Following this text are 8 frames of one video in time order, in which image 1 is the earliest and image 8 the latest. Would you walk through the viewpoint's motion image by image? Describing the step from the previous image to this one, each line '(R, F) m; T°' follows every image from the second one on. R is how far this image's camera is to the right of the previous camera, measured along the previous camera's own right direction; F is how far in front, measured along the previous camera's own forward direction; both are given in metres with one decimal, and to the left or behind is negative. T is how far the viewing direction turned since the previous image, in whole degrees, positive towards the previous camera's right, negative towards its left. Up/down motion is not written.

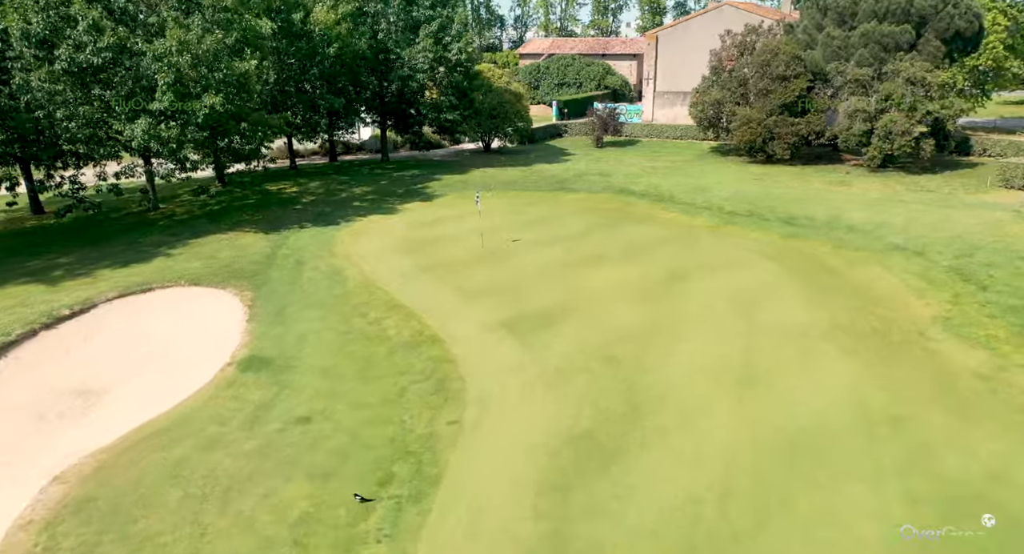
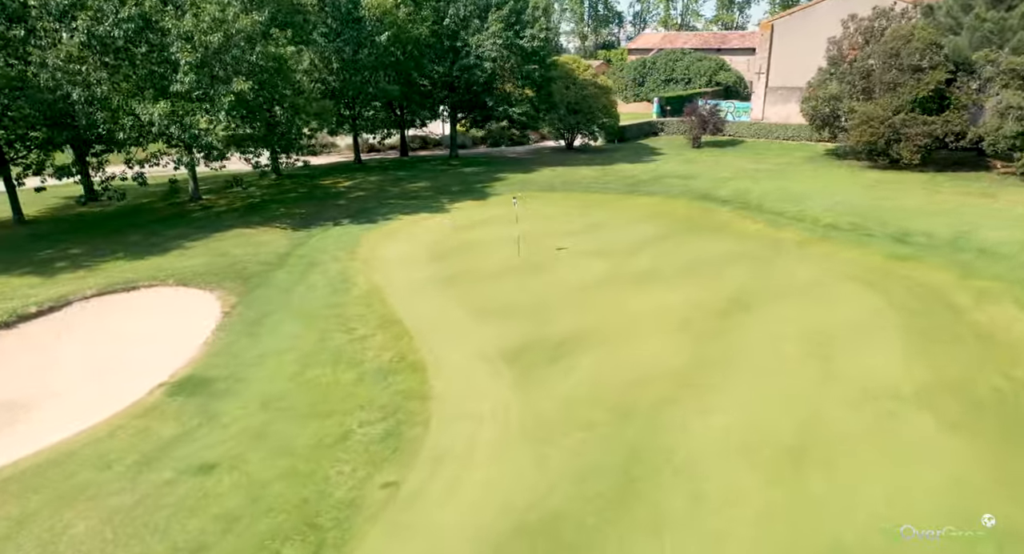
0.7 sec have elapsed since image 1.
(+2.1, +3.1) m; -9°
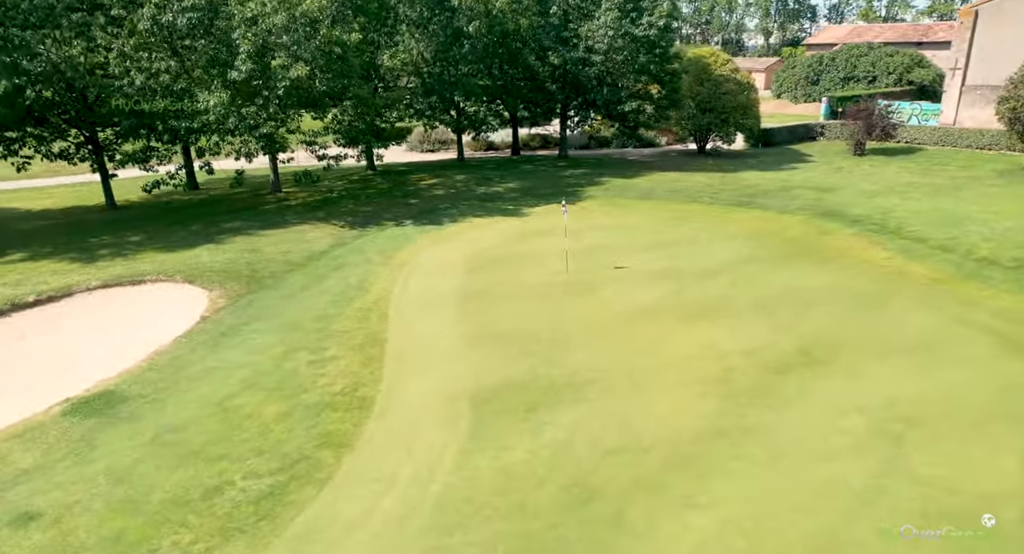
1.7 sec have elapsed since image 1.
(+3.0, +3.0) m; -14°
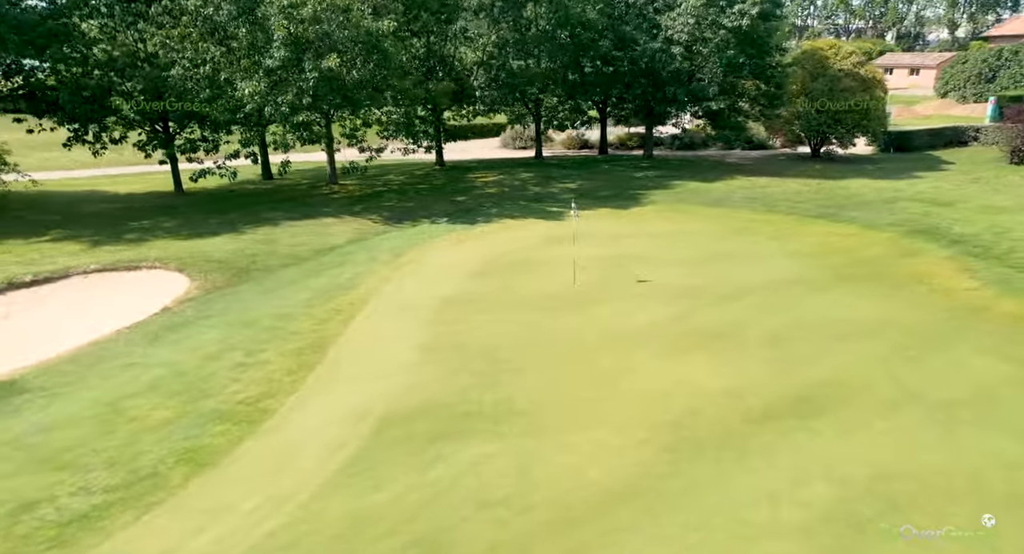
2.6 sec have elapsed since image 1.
(+3.2, +1.9) m; -12°
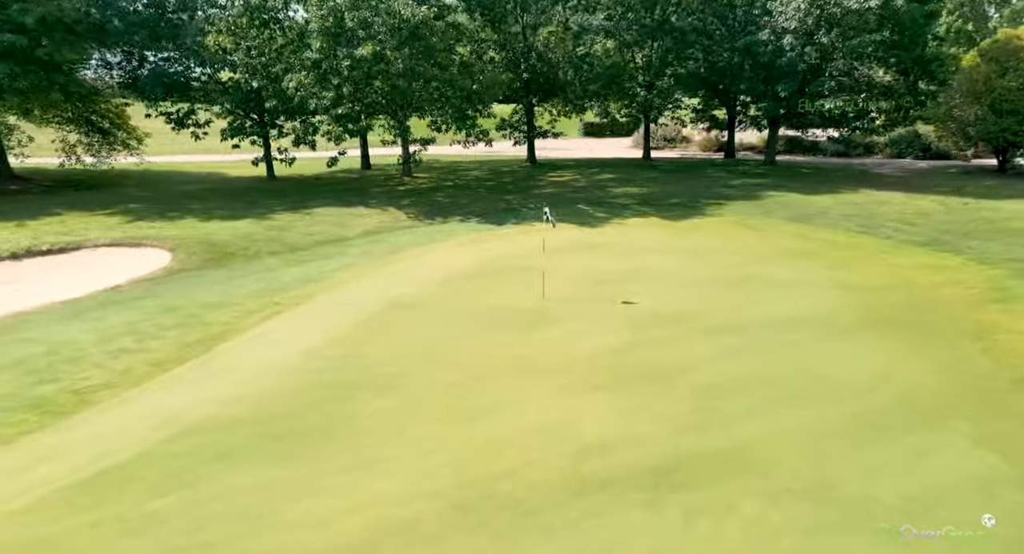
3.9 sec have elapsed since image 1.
(+4.7, +2.4) m; -16°
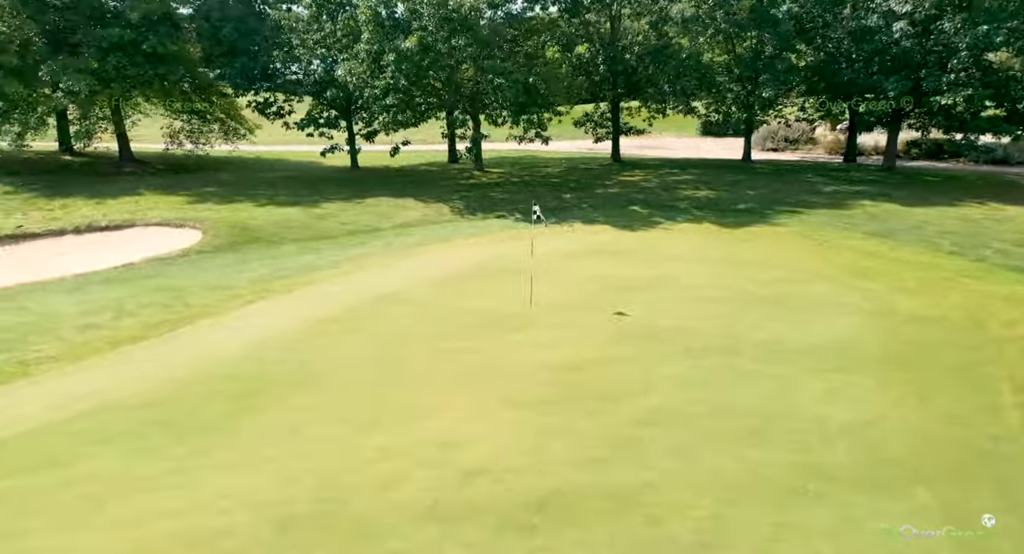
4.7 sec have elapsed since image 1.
(+2.8, +1.3) m; -12°
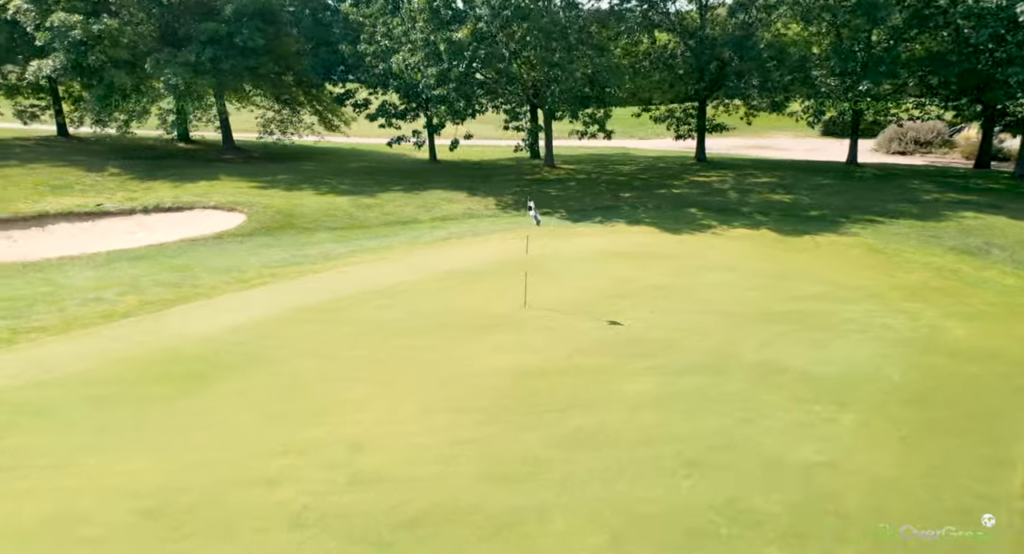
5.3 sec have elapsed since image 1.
(+2.2, +0.9) m; -10°
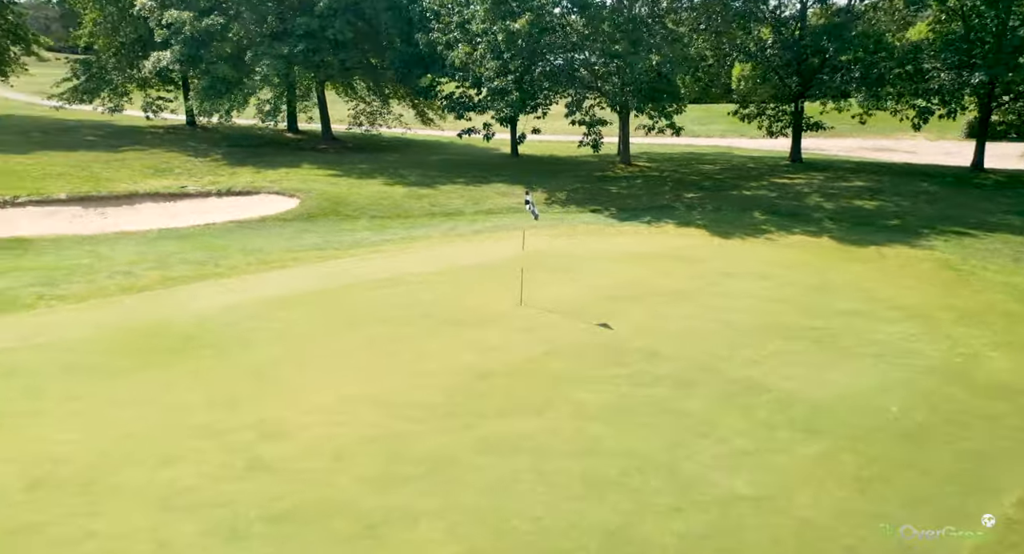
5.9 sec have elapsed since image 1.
(+2.0, +0.6) m; -10°
